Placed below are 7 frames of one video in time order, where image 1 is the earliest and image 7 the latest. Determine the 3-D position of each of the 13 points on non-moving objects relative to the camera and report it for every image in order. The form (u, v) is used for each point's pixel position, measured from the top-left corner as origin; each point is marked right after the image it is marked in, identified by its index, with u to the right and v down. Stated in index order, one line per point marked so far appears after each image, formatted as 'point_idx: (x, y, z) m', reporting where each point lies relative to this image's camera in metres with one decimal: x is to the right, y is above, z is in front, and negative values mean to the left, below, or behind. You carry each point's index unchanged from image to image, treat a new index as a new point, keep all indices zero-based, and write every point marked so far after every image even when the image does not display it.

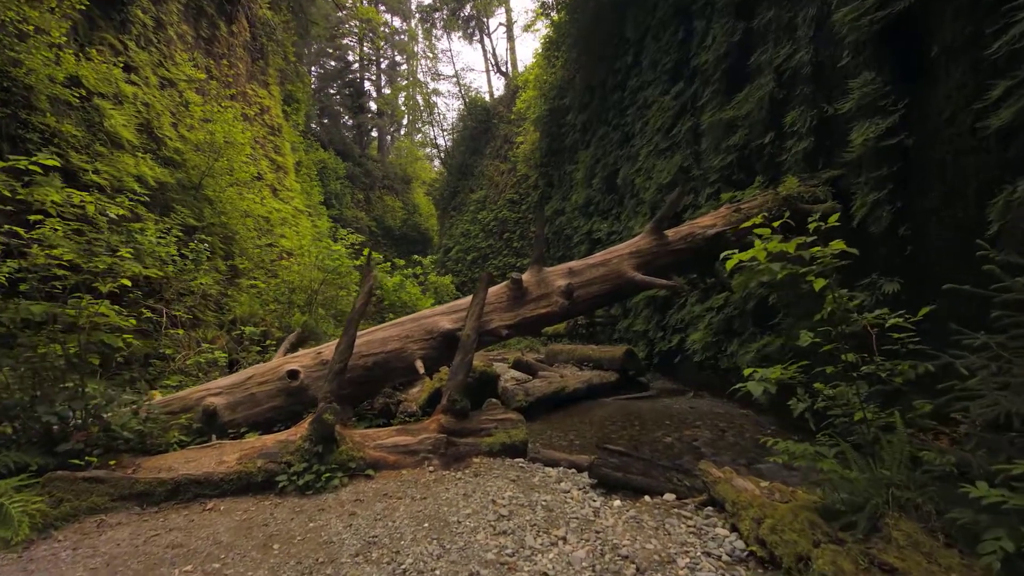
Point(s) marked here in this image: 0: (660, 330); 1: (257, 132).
0: (+2.4, -0.7, +8.3) m
1: (-6.8, +4.1, +13.5) m
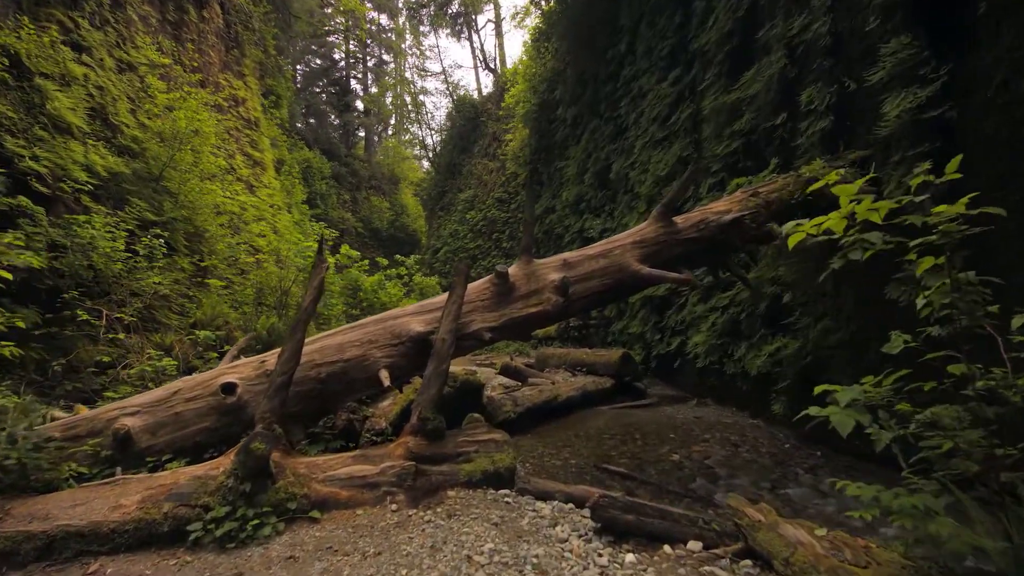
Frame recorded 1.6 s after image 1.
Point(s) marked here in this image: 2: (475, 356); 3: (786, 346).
0: (+2.2, -0.7, +7.7) m
1: (-7.1, +4.1, +12.7) m
2: (-0.7, -1.3, +9.6) m
3: (+2.7, -0.6, +5.0) m
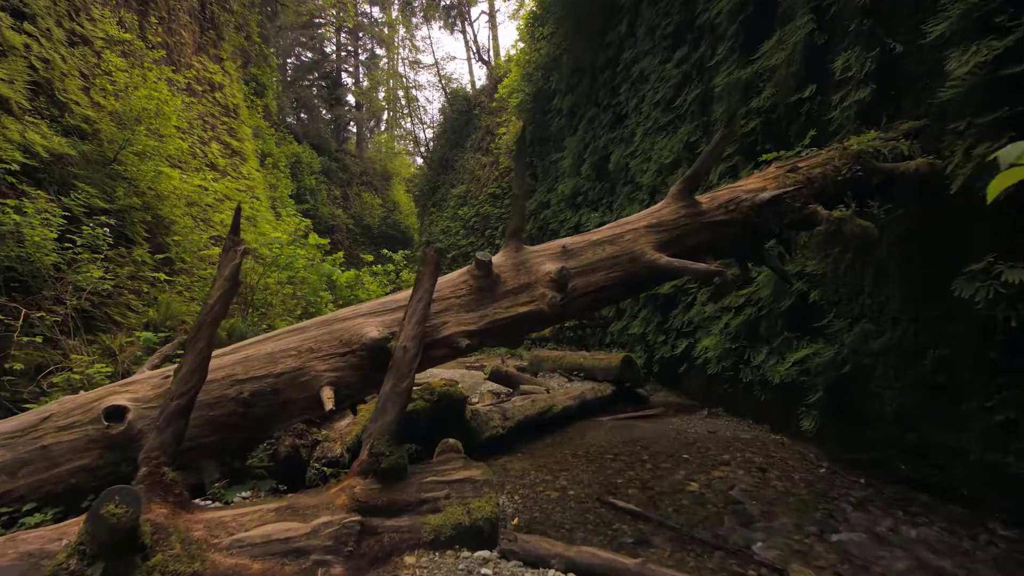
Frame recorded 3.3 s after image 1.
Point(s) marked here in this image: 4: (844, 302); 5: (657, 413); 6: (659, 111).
0: (+2.1, -0.6, +7.1) m
1: (-7.3, +4.2, +11.9) m
2: (-0.8, -1.3, +8.9) m
3: (+2.6, -0.5, +4.3) m
4: (+2.7, -0.1, +4.2) m
5: (+1.7, -1.4, +5.9) m
6: (+2.4, +2.9, +8.4) m
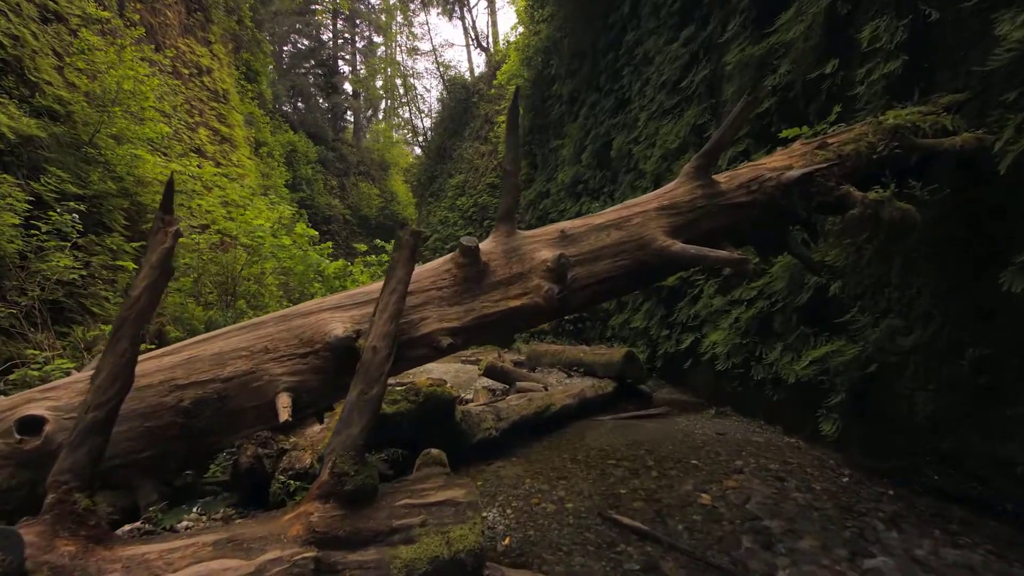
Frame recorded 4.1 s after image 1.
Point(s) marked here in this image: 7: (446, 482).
0: (+2.1, -0.5, +6.7) m
1: (-7.3, +4.4, +11.5) m
2: (-0.9, -1.1, +8.6) m
3: (+2.5, -0.5, +4.0) m
4: (+2.7, -0.1, +3.8) m
5: (+1.6, -1.4, +5.6) m
6: (+2.4, +3.1, +8.0) m
7: (-0.3, -0.9, +2.3) m
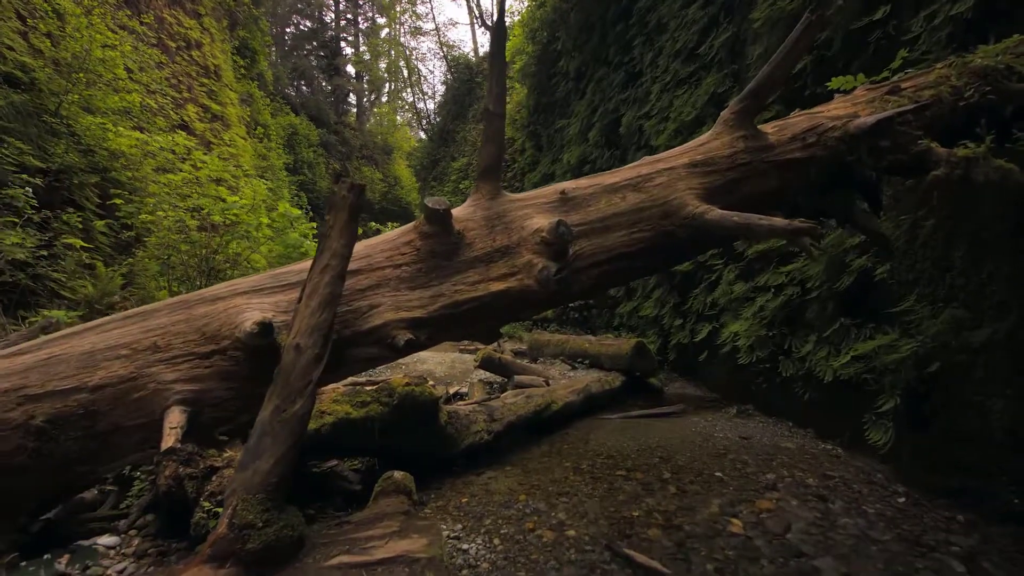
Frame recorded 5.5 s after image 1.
0: (+2.0, -0.4, +6.1) m
1: (-7.3, +4.8, +10.9) m
2: (-0.9, -0.9, +8.1) m
3: (+2.5, -0.4, +3.4) m
4: (+2.6, 0.0, +3.2) m
5: (+1.6, -1.2, +5.0) m
6: (+2.4, +3.3, +7.4) m
7: (-0.4, -0.8, +1.7) m
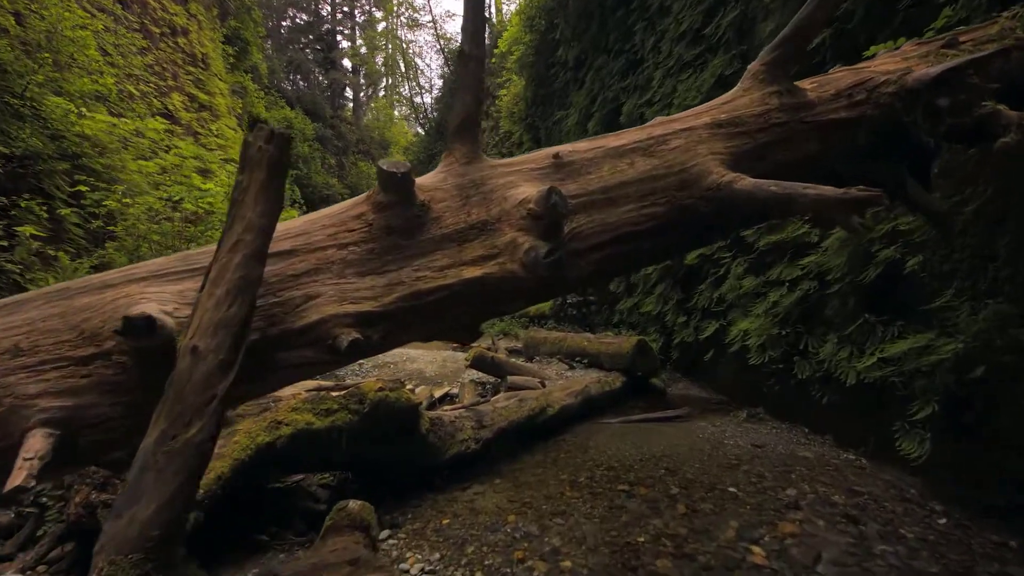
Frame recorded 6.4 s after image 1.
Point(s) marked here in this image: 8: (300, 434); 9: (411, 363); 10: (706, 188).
0: (+2.0, -0.3, +5.8) m
1: (-7.3, +4.9, +10.5) m
2: (-0.9, -0.8, +7.7) m
3: (+2.4, -0.3, +3.0) m
4: (+2.6, +0.1, +2.9) m
5: (+1.5, -1.2, +4.7) m
6: (+2.4, +3.3, +7.0) m
7: (-0.4, -0.8, +1.4) m
8: (-1.0, -0.7, +2.4) m
9: (-1.3, -1.0, +6.5) m
10: (+0.7, +0.4, +2.0) m
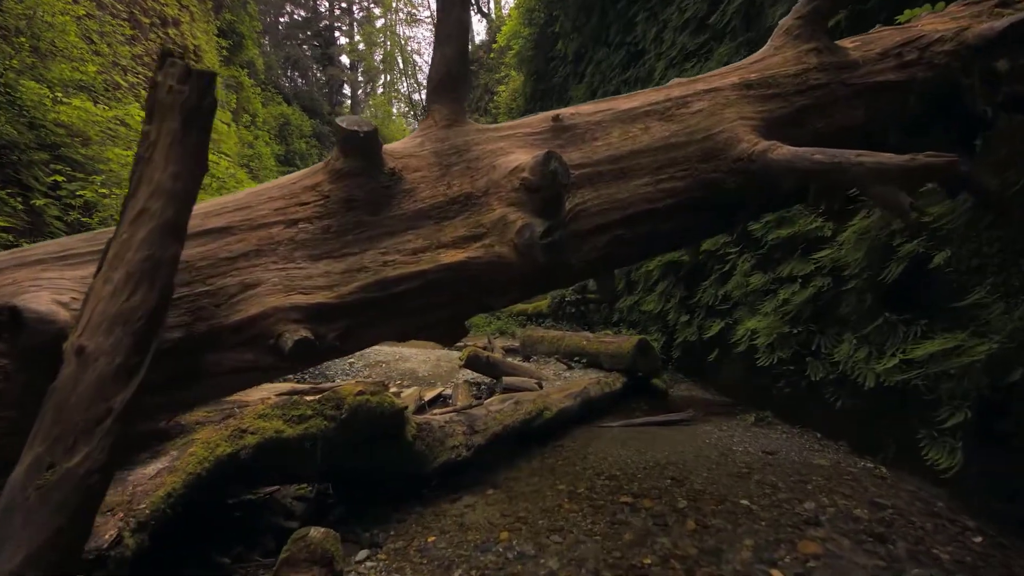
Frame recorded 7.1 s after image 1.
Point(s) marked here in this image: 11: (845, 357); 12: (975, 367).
0: (+1.9, -0.3, +5.5) m
1: (-7.4, +4.9, +10.2) m
2: (-1.0, -0.8, +7.5) m
3: (+2.4, -0.3, +2.8) m
4: (+2.5, +0.1, +2.6) m
5: (+1.5, -1.1, +4.4) m
6: (+2.3, +3.4, +6.8) m
7: (-0.4, -0.7, +1.1) m
8: (-1.0, -0.7, +2.2) m
9: (-1.3, -0.9, +6.2) m
10: (+0.7, +0.4, +1.7) m
11: (+2.3, -0.5, +3.5) m
12: (+2.4, -0.4, +2.6) m
